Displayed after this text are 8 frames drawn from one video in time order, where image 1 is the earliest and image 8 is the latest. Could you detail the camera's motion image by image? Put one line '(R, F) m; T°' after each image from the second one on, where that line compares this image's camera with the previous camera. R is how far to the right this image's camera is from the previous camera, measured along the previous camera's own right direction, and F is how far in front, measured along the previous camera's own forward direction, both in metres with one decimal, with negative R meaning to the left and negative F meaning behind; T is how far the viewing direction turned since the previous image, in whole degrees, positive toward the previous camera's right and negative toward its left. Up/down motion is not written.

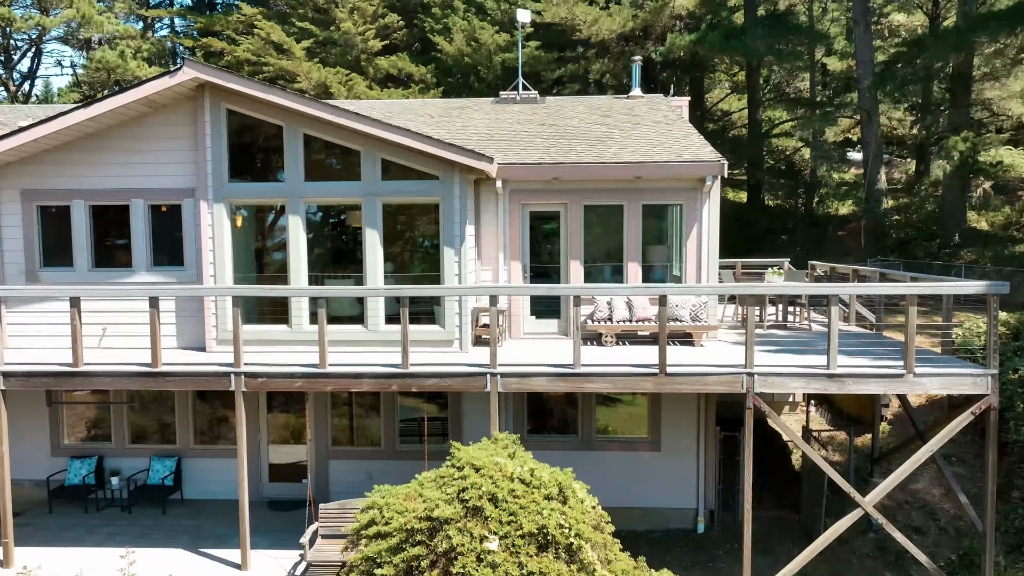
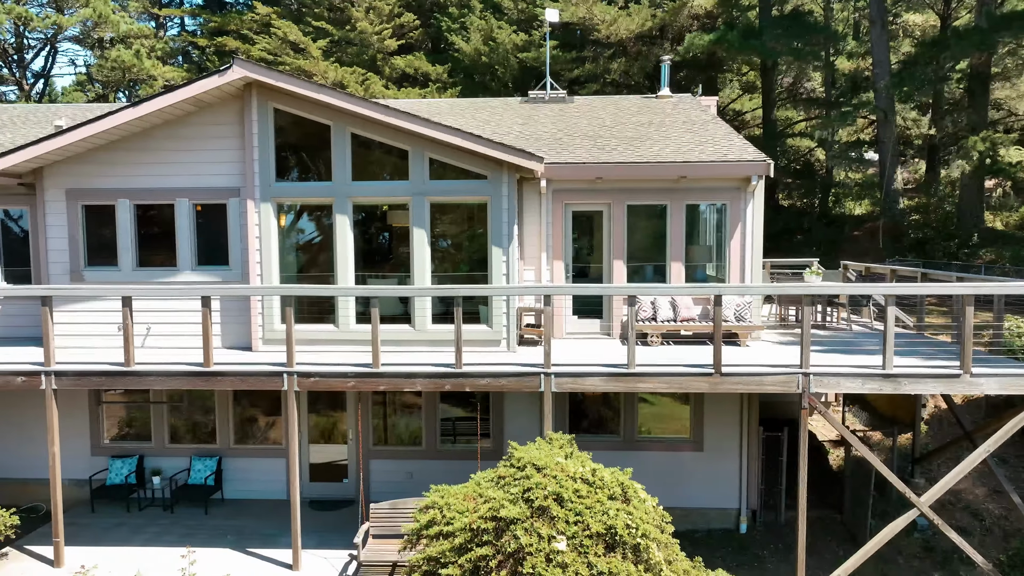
(-0.5, 0.0) m; 0°
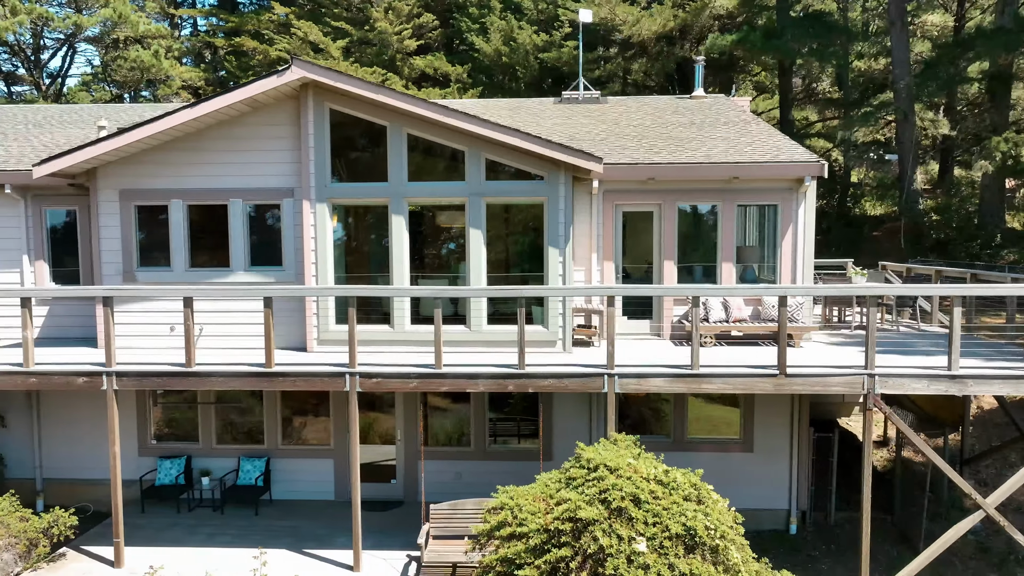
(-0.6, 0.0) m; 0°
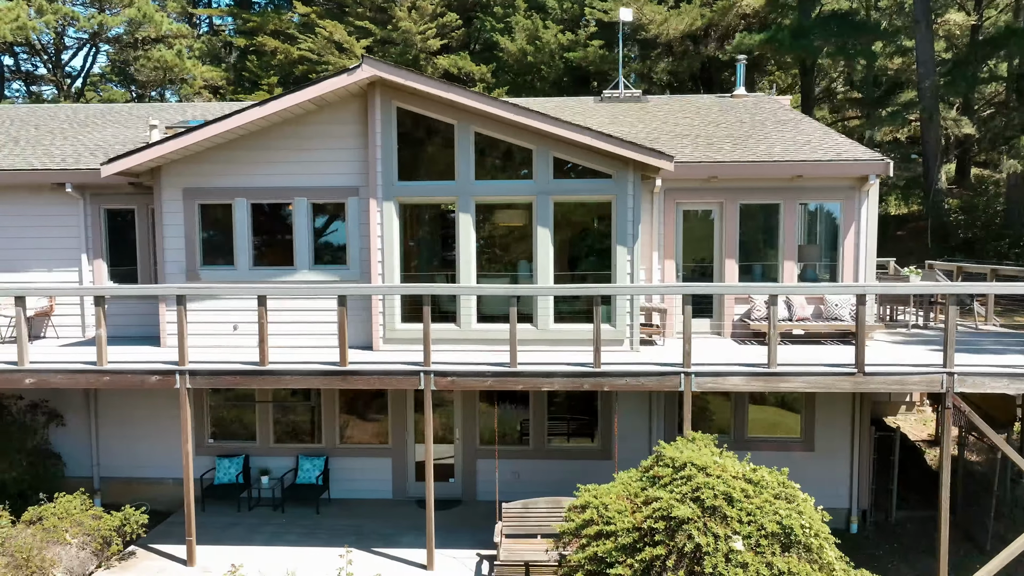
(-0.7, 0.0) m; 0°
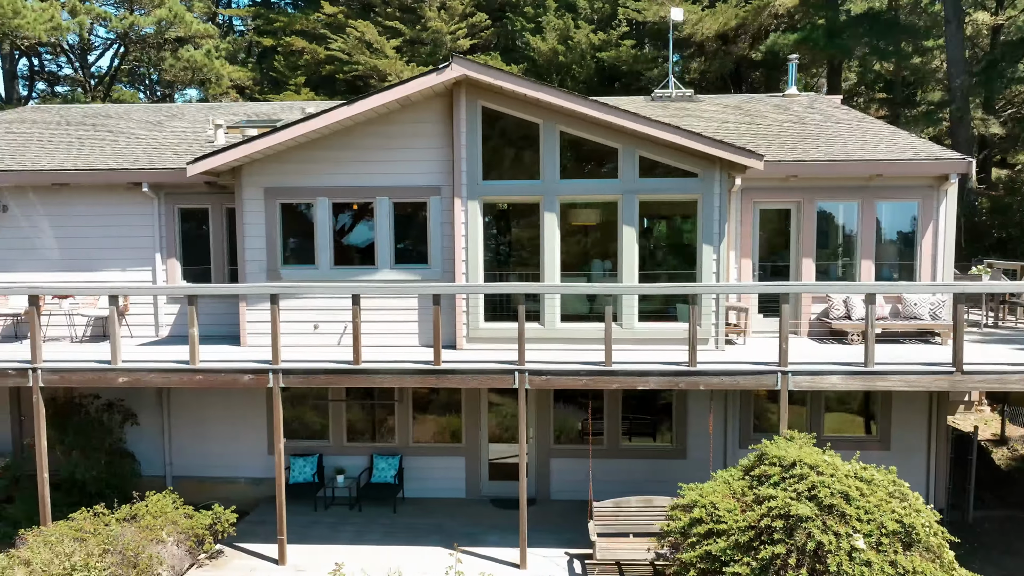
(-0.9, 0.0) m; 0°
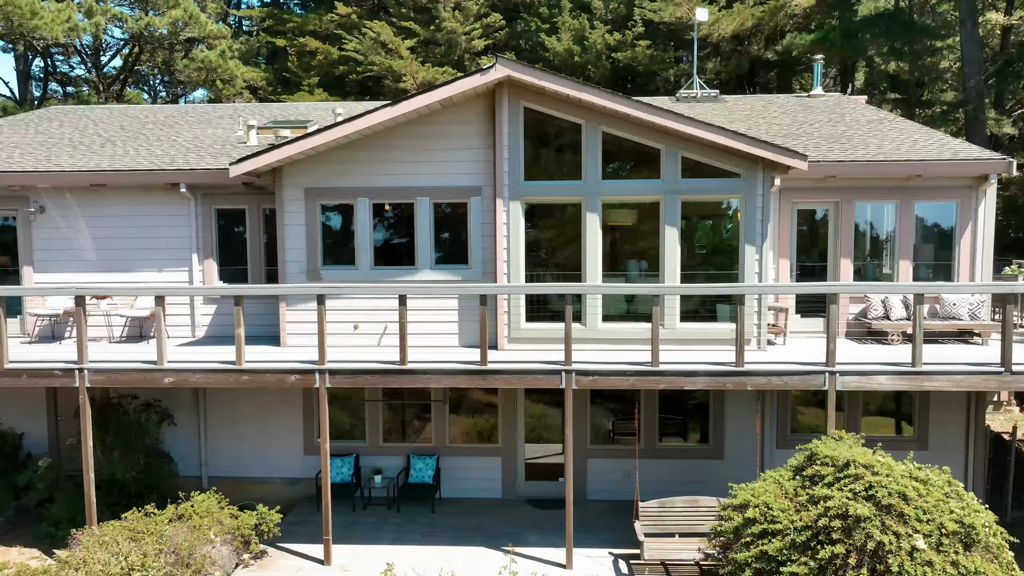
(-0.4, 0.0) m; 0°
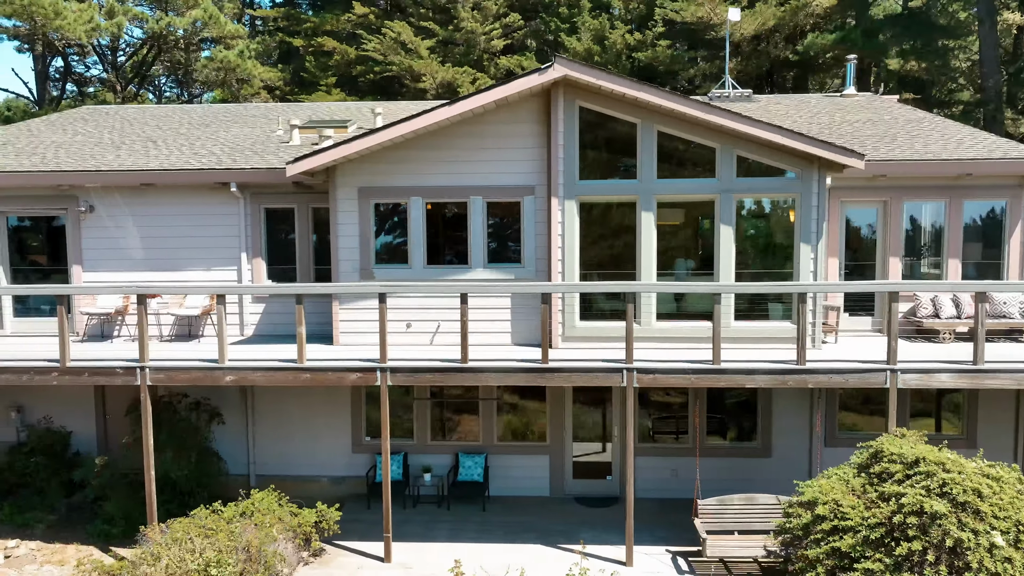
(-0.6, 0.0) m; 0°
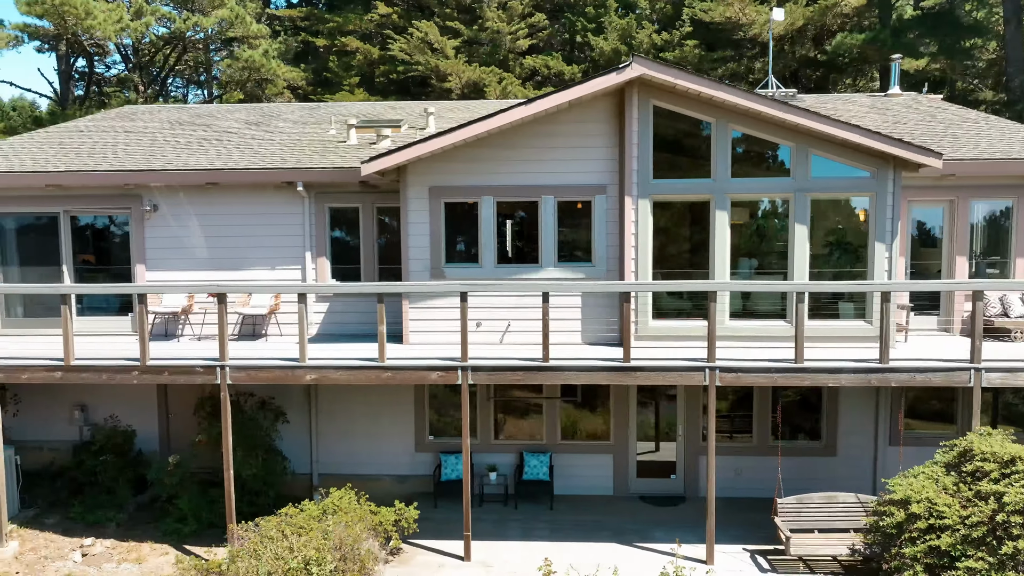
(-0.8, 0.0) m; 0°
